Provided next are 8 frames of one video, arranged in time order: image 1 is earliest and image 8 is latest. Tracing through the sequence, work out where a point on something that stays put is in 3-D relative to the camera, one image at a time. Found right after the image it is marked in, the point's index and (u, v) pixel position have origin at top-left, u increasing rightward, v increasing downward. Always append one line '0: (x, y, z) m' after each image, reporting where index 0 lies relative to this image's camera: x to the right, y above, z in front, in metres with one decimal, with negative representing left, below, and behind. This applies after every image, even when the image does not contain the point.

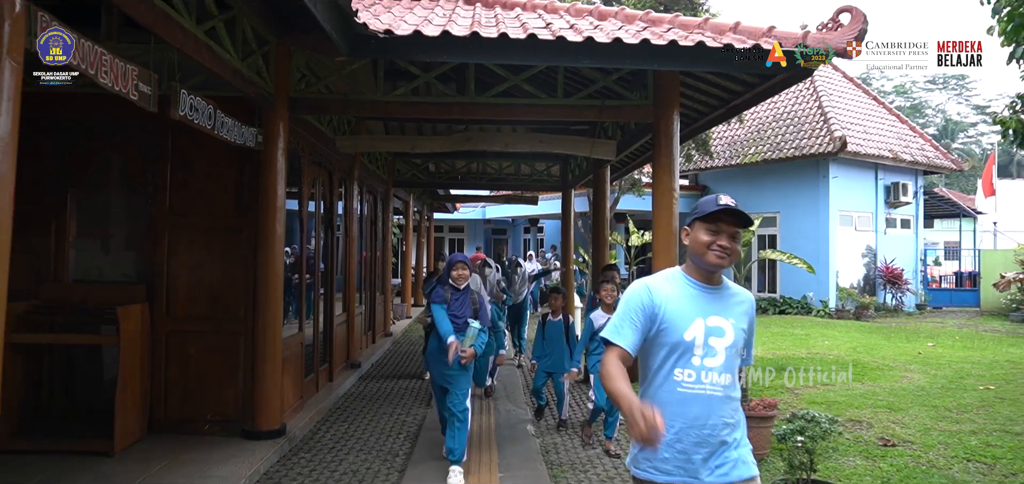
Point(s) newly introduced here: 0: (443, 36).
0: (-0.4, +1.3, +4.4) m
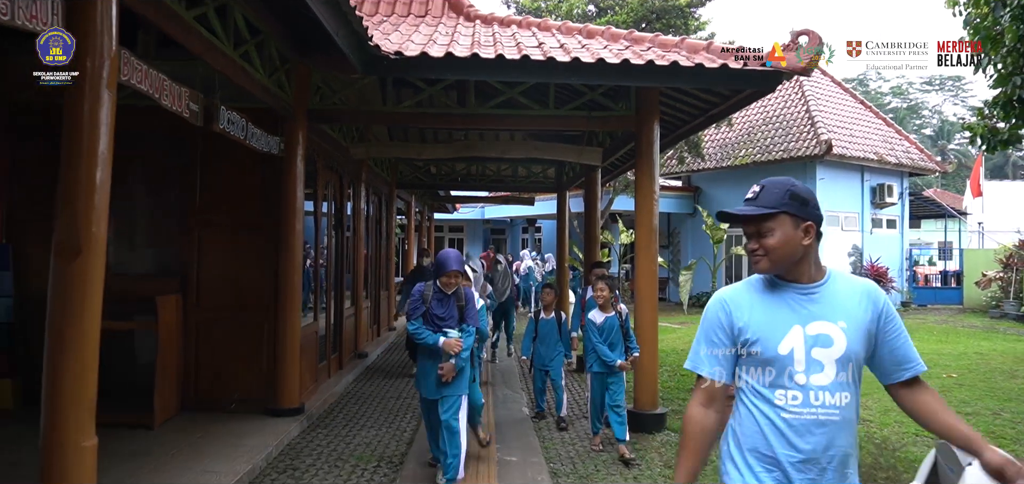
0: (-0.5, +1.3, +4.9) m
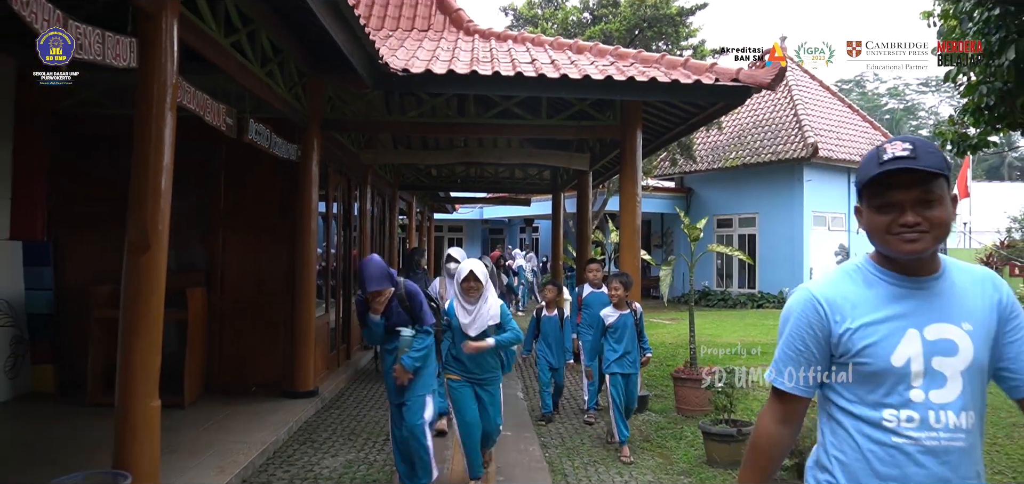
0: (-0.5, +1.4, +5.4) m
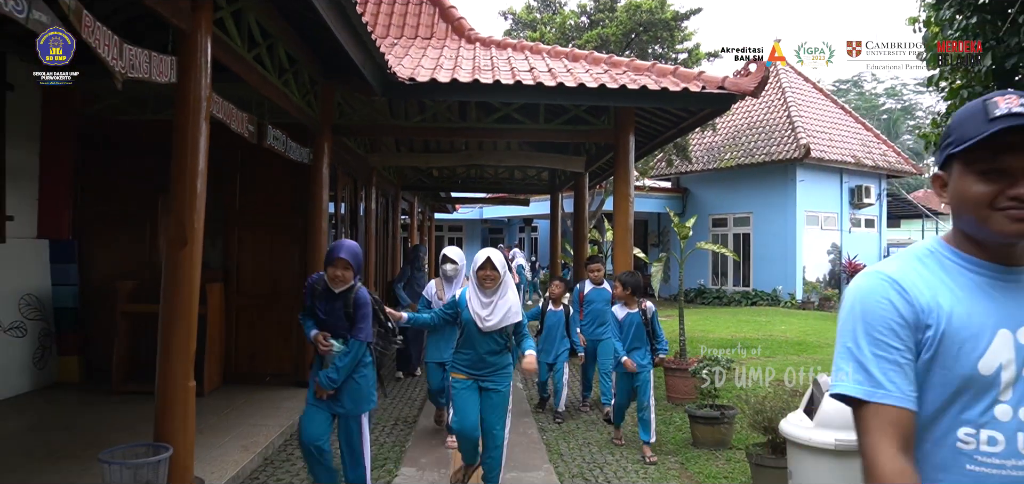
0: (-0.5, +1.4, +5.8) m
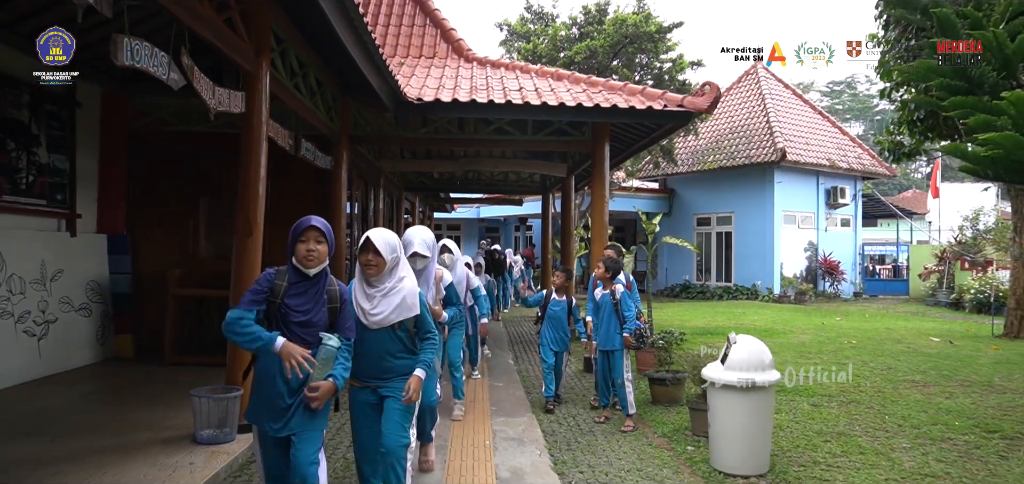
0: (-0.6, +1.4, +6.9) m
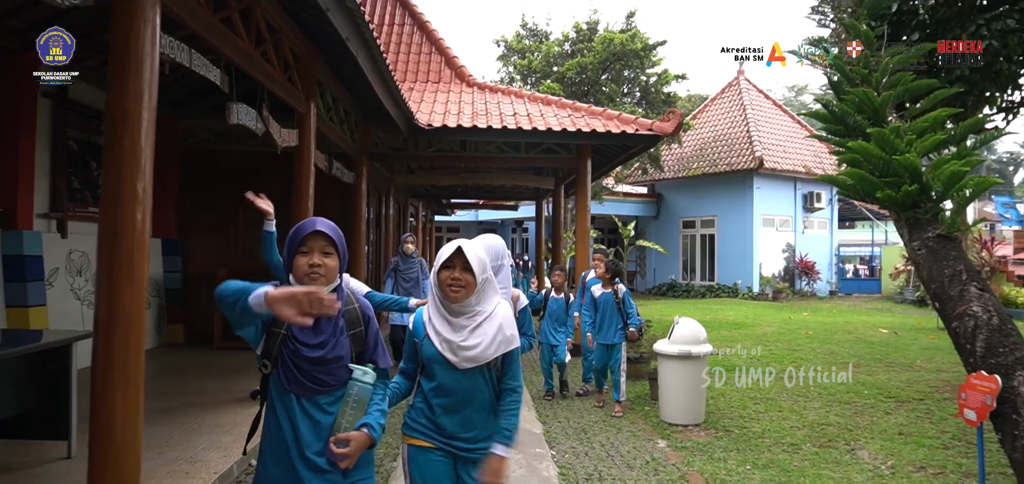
0: (-0.7, +1.4, +8.1) m
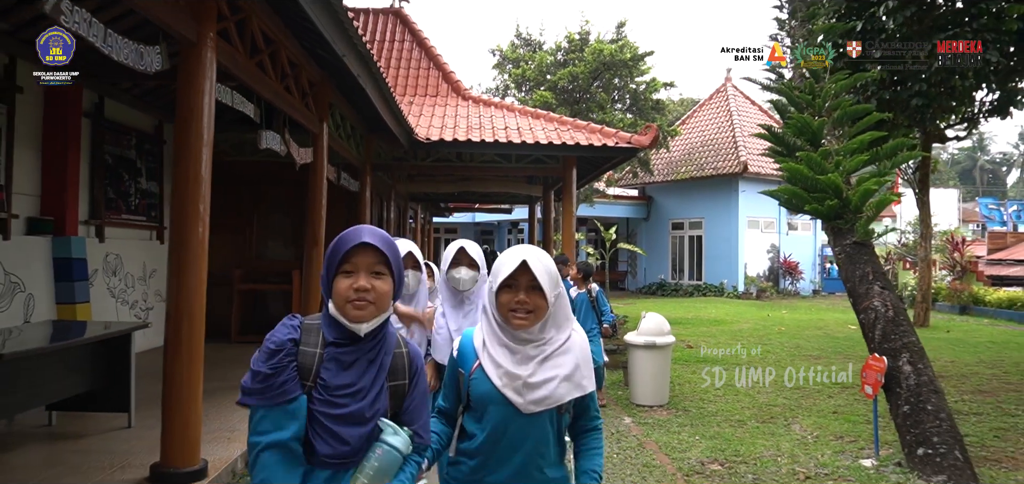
0: (-0.8, +1.4, +8.9) m
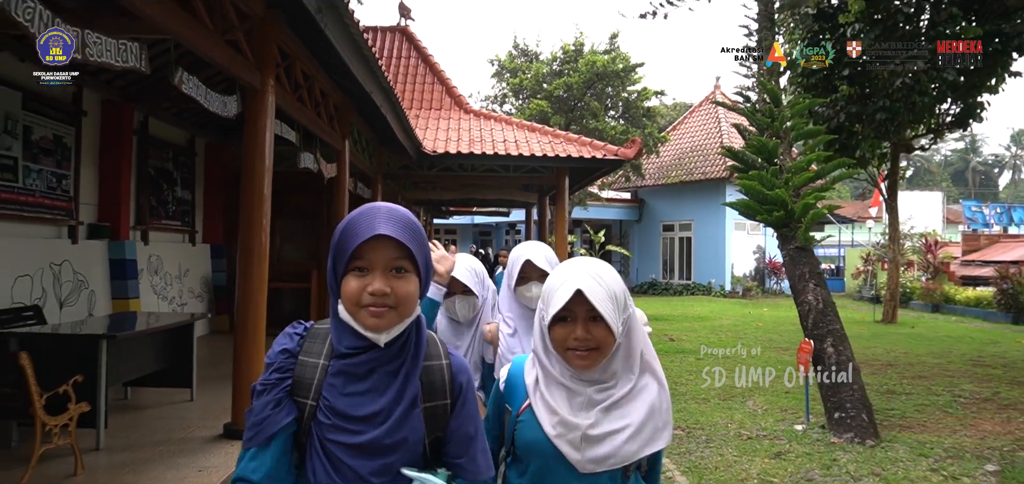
0: (-0.8, +1.3, +9.8) m
